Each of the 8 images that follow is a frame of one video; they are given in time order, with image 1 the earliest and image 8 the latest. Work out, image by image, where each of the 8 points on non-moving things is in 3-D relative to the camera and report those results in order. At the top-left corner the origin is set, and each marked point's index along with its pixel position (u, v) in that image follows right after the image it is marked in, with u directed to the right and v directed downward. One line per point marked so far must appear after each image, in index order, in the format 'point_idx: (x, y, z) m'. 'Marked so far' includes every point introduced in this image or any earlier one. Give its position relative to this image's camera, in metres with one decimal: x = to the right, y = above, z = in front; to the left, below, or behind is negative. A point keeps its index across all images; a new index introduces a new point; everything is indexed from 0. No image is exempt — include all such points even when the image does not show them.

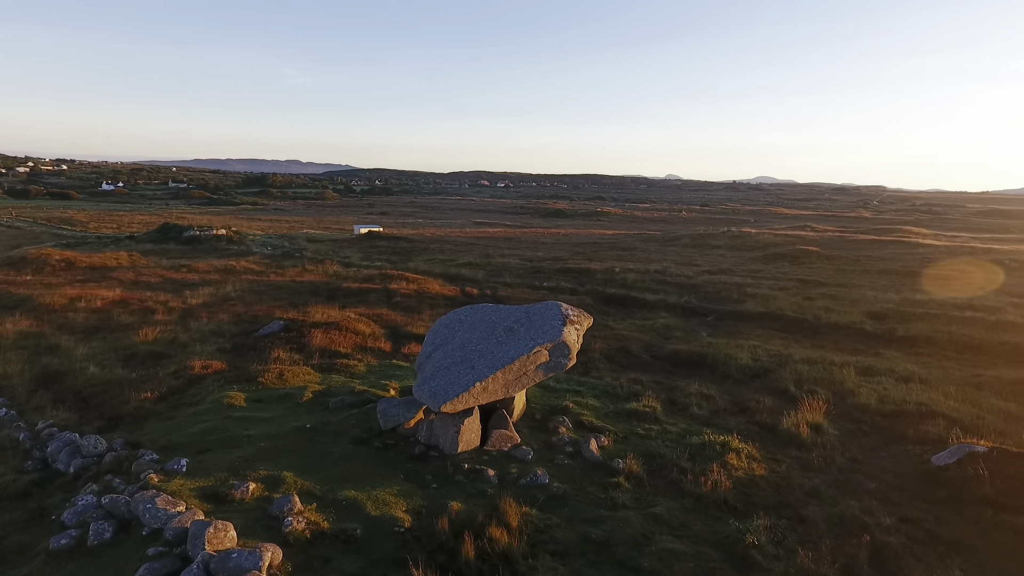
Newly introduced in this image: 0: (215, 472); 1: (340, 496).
0: (-4.4, -2.7, +9.3) m
1: (-2.5, -3.0, +9.1) m
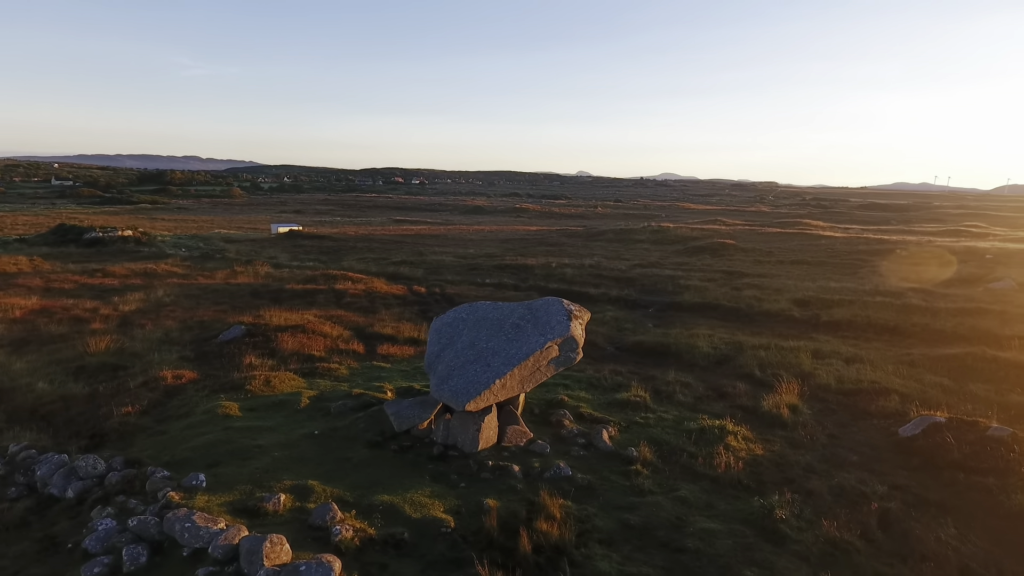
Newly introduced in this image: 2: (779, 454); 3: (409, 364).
0: (-3.9, -2.8, +8.9) m
1: (-1.9, -3.0, +8.9) m
2: (+4.9, -3.0, +11.5) m
3: (-2.5, -1.9, +15.8) m
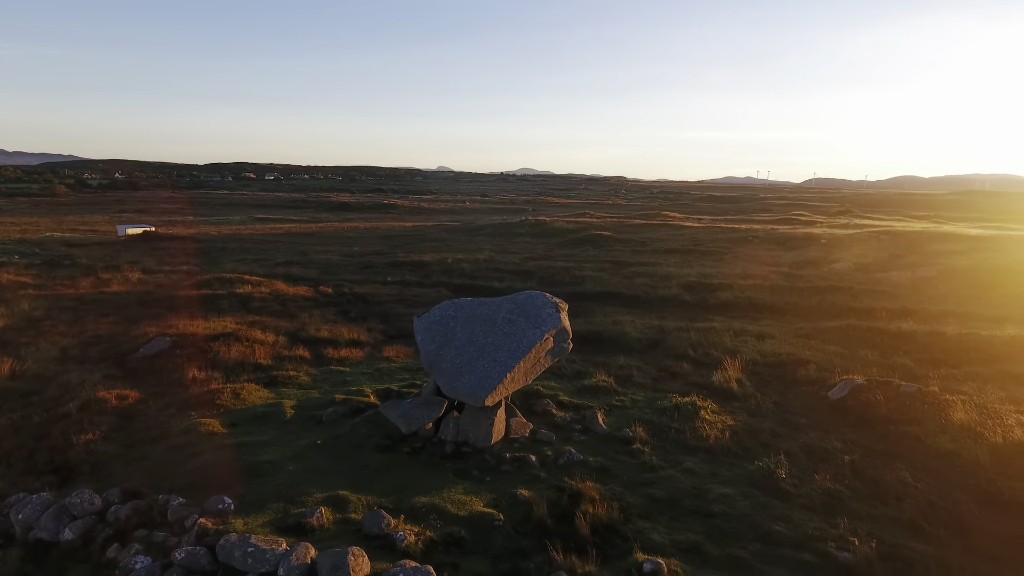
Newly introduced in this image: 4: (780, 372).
0: (-3.2, -2.9, +8.3) m
1: (-1.4, -3.0, +8.8) m
2: (+4.7, -2.7, +12.8) m
3: (-3.5, -1.9, +15.4) m
4: (+7.0, -2.2, +16.4) m
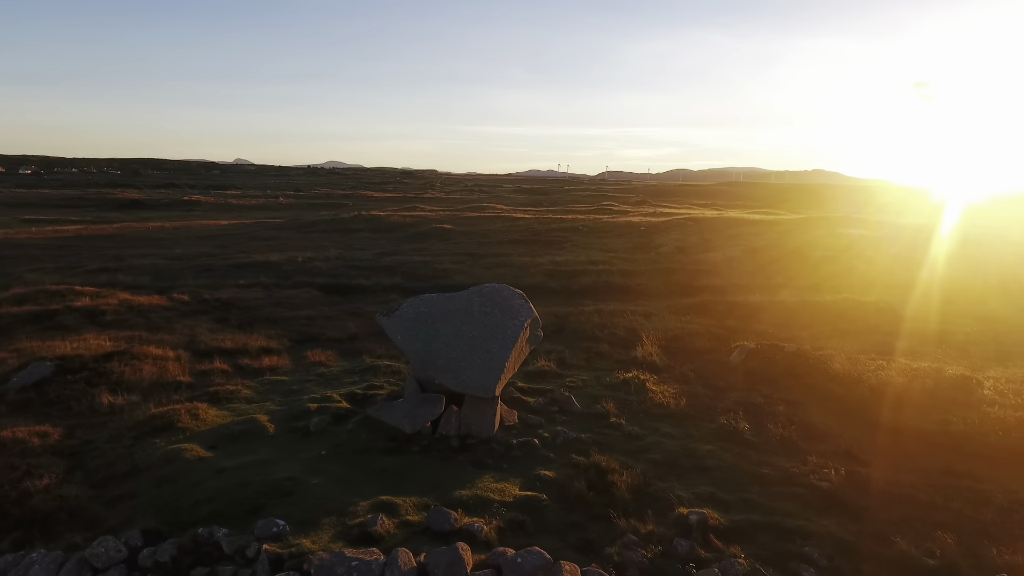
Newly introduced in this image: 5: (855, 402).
0: (-2.4, -2.9, +7.9) m
1: (-0.7, -2.9, +8.8) m
2: (+3.9, -2.3, +14.4) m
3: (-4.7, -2.0, +14.5) m
4: (+5.0, -1.7, +18.5) m
5: (+7.5, -2.4, +13.6) m
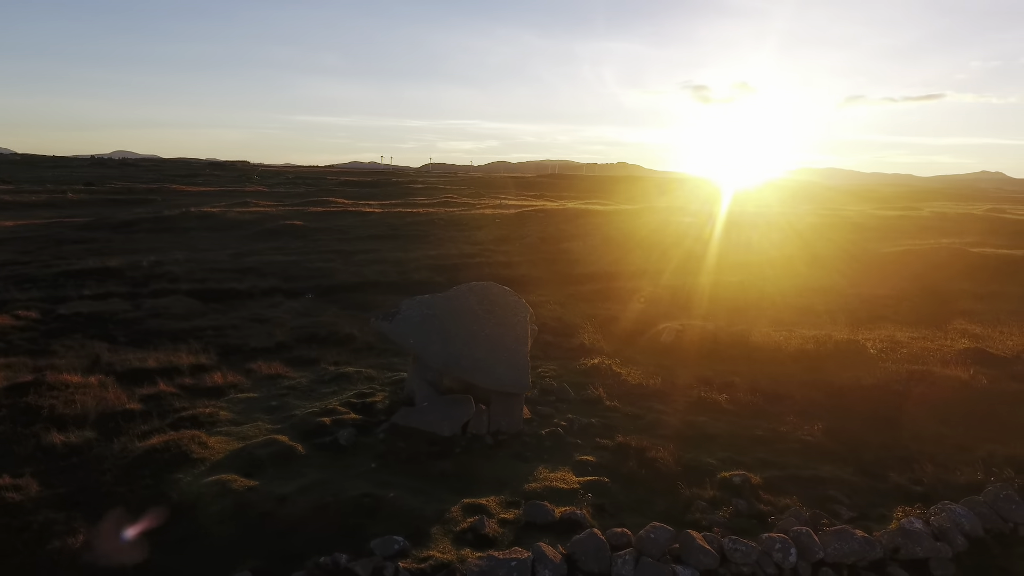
0: (-1.0, -3.0, +7.7) m
1: (+0.3, -2.9, +9.1) m
2: (+3.2, -2.0, +15.7) m
3: (-5.1, -2.1, +13.5) m
4: (+3.1, -1.3, +20.0) m
5: (+7.0, -2.0, +15.9) m
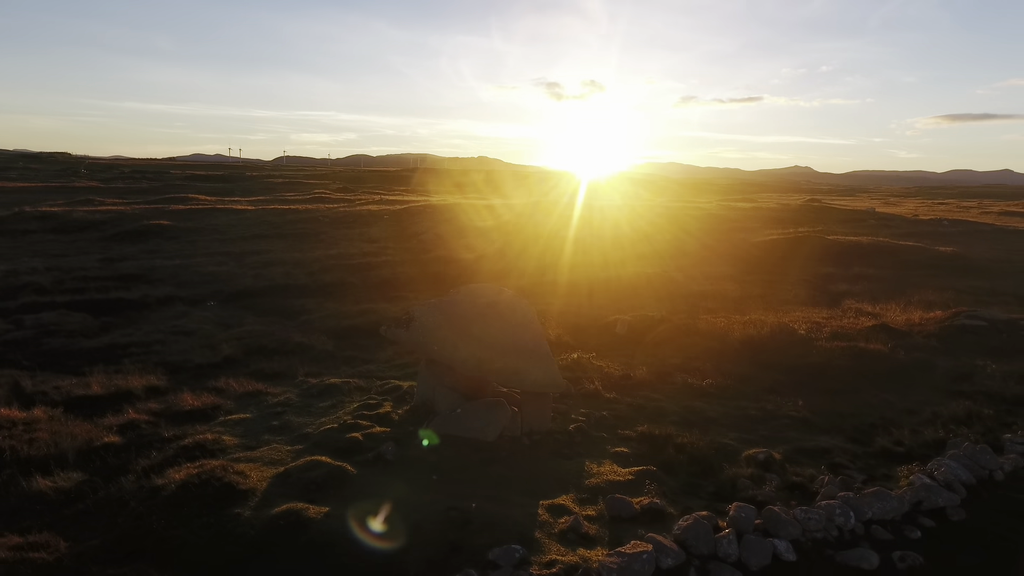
0: (+0.2, -3.1, +7.8) m
1: (+1.3, -3.0, +9.4) m
2: (+2.7, -1.9, +16.5) m
3: (-5.0, -2.3, +12.5) m
4: (+1.7, -1.2, +20.6) m
5: (+6.3, -1.7, +17.5) m
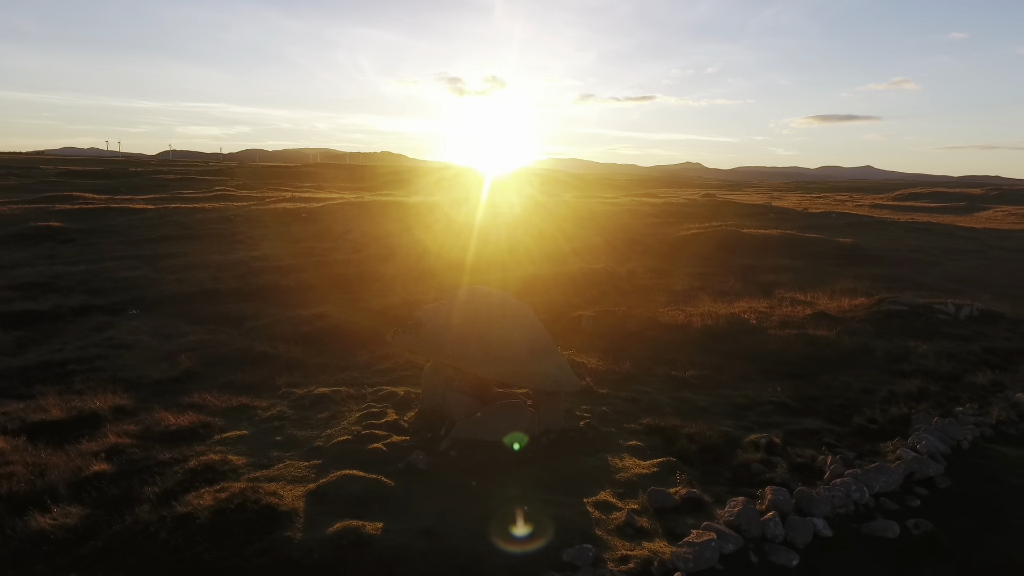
0: (+1.0, -3.1, +7.9) m
1: (+1.8, -3.0, +9.7) m
2: (+2.1, -1.8, +16.9) m
3: (-4.9, -2.5, +11.9) m
4: (+0.5, -1.1, +20.8) m
5: (+5.5, -1.5, +18.4) m
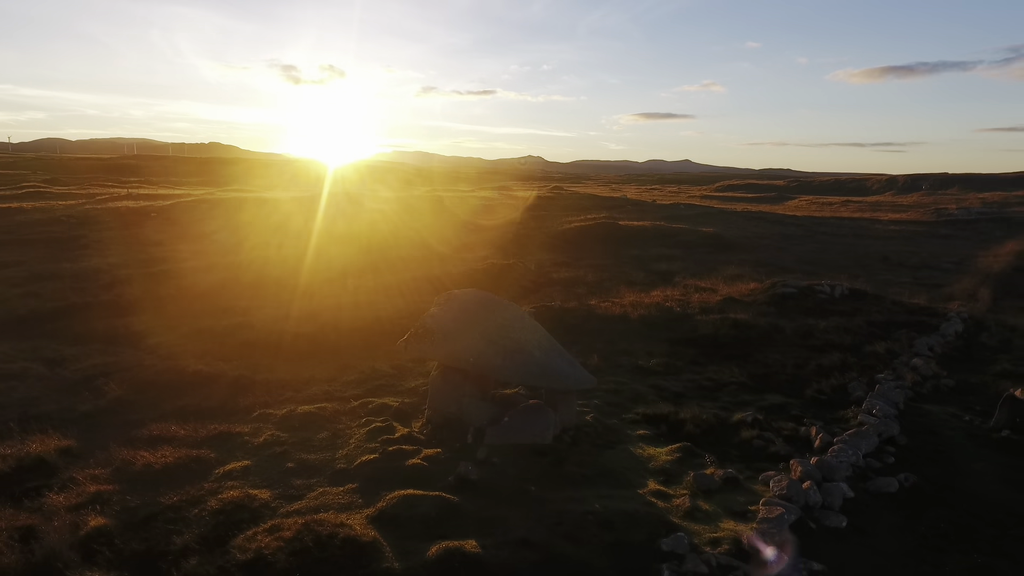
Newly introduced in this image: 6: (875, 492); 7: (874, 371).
0: (+2.1, -3.1, +8.3) m
1: (+2.4, -2.9, +10.2) m
2: (+1.1, -1.8, +17.3) m
3: (-4.5, -2.7, +10.8) m
4: (-1.5, -1.1, +20.7) m
5: (+4.0, -1.3, +19.5) m
6: (+5.7, -3.2, +9.8) m
7: (+9.2, -2.1, +16.0) m
